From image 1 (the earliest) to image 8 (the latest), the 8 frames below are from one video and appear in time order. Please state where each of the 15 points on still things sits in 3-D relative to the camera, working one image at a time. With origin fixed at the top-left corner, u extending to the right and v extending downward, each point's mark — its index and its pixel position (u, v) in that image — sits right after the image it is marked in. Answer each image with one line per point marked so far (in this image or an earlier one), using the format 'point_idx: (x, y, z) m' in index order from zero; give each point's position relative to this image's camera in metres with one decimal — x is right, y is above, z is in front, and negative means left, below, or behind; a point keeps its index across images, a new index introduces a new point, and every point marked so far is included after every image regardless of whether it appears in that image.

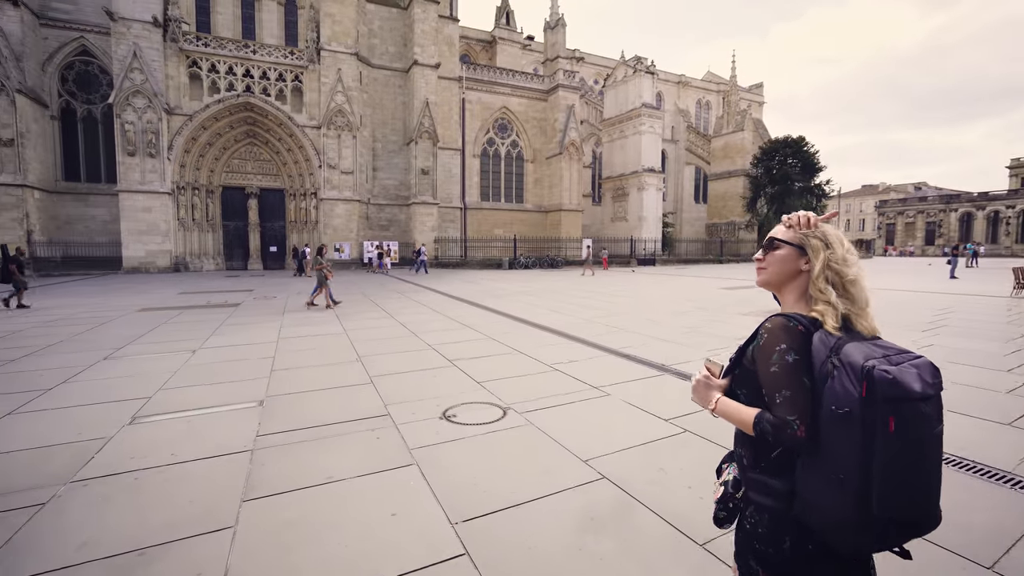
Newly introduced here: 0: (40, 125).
0: (-18.5, +6.4, +19.5) m
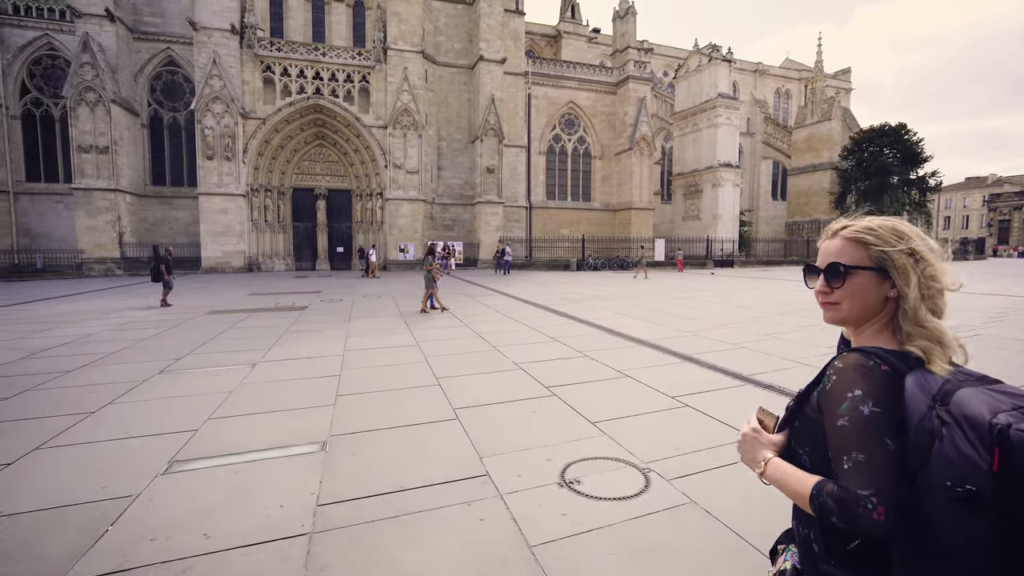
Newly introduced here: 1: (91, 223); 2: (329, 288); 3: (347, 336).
0: (-15.8, +6.4, +20.5) m
1: (-16.2, +2.6, +19.0) m
2: (-5.0, 0.0, +13.5) m
3: (-2.2, -0.7, +6.8) m
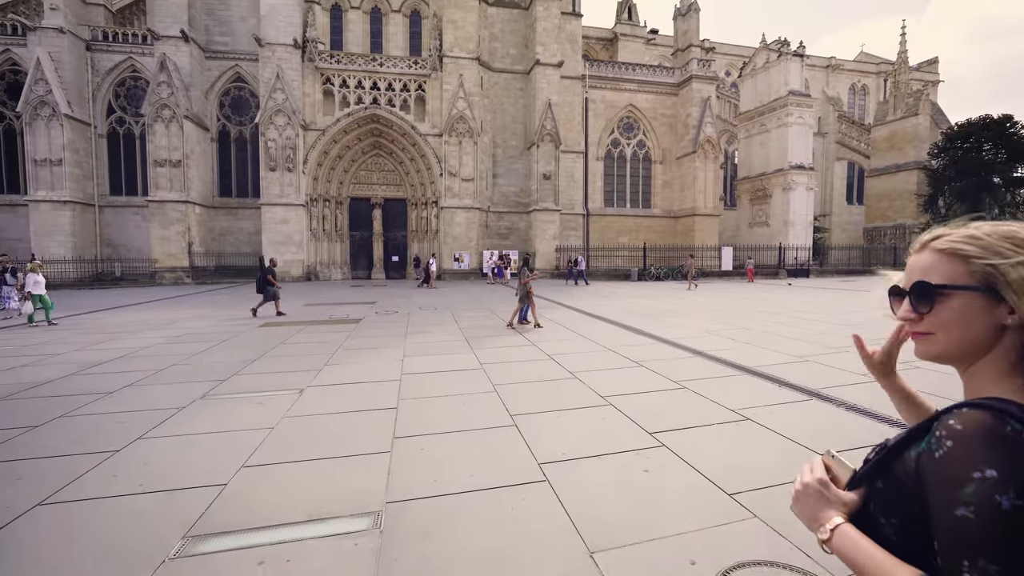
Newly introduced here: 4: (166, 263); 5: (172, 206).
0: (-13.4, +6.1, +21.3) m
1: (-14.0, +2.2, +19.8) m
2: (-3.4, -0.3, +13.2) m
3: (-1.3, -0.9, +6.2) m
4: (-14.0, +1.0, +19.9) m
5: (-13.6, +3.3, +19.8) m
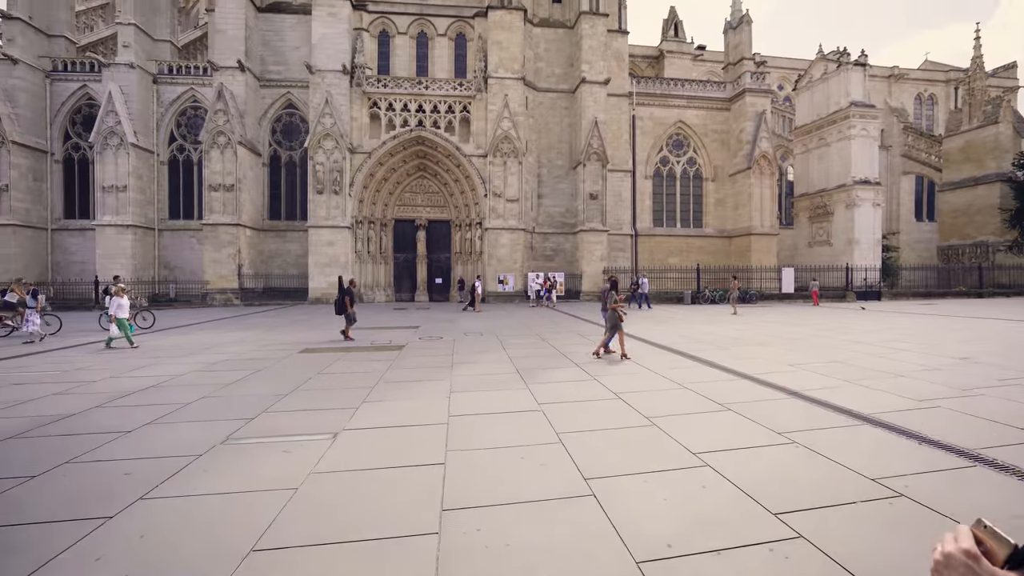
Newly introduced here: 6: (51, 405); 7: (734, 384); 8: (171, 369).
0: (-11.4, +5.1, +21.9) m
1: (-12.2, +1.4, +20.3) m
2: (-2.1, -0.9, +12.7) m
3: (-0.7, -1.2, +5.5) m
4: (-12.2, +0.1, +20.3) m
5: (-11.8, +2.4, +20.3) m
6: (-4.7, -1.2, +5.0) m
7: (+2.6, -1.1, +5.8) m
8: (-4.7, -1.1, +6.8) m
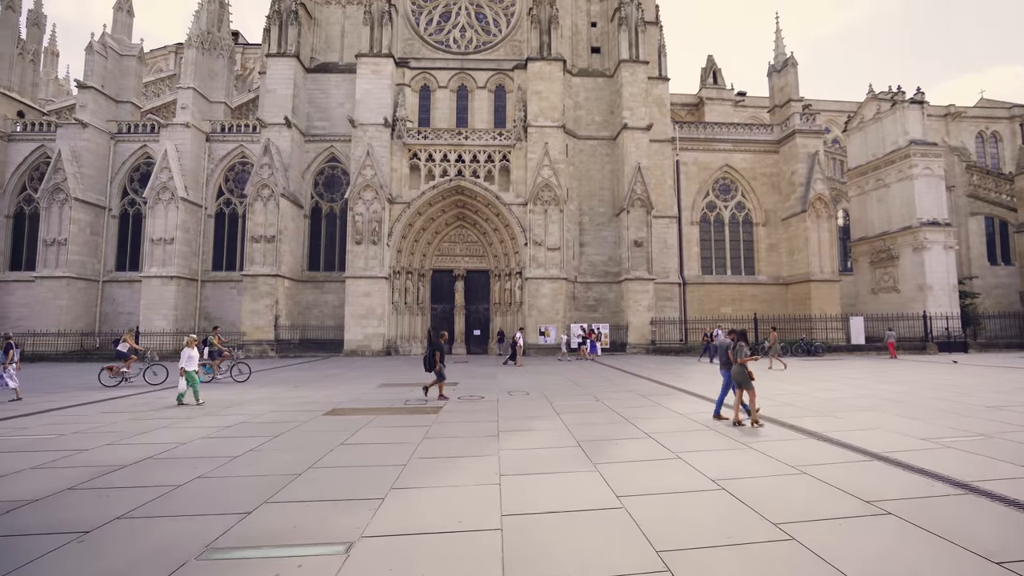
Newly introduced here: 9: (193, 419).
0: (-9.6, +2.9, +22.1) m
1: (-10.5, -0.7, +20.1) m
2: (-1.1, -2.1, +11.7) m
3: (-0.1, -1.7, +4.4) m
4: (-10.5, -1.9, +20.1) m
5: (-10.2, +0.3, +20.2) m
6: (-4.1, -1.7, +4.2) m
7: (+3.2, -1.6, +4.5) m
8: (-4.0, -1.8, +6.0) m
9: (-4.5, -1.8, +7.0) m
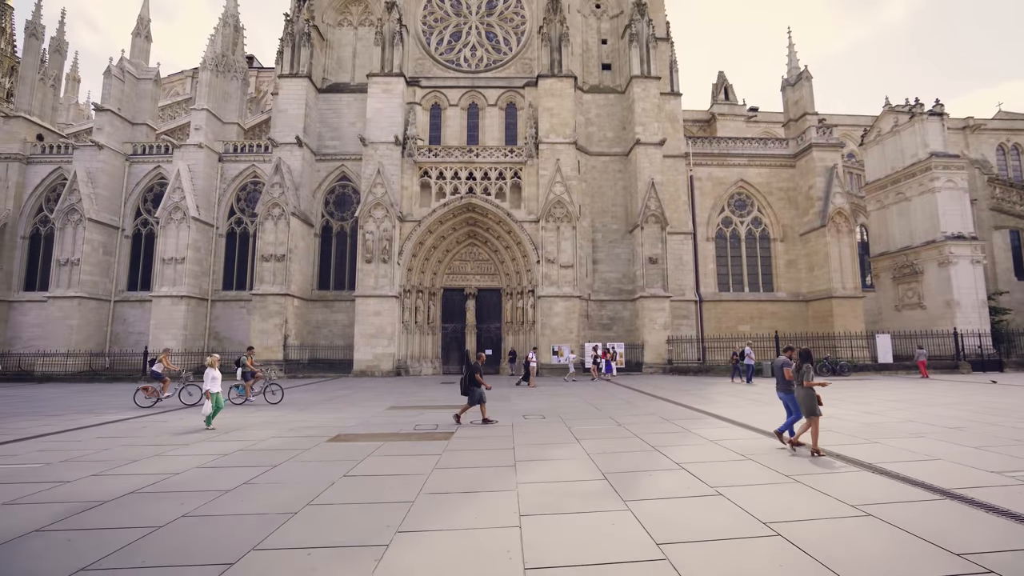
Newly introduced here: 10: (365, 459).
0: (-9.1, +2.0, +21.9) m
1: (-10.0, -1.5, +19.9) m
2: (-0.7, -2.5, +11.2) m
3: (+0.1, -1.8, +3.9) m
4: (-10.0, -2.7, +19.8) m
5: (-9.7, -0.5, +20.0) m
6: (-4.0, -1.8, +3.8) m
7: (+3.4, -1.7, +3.9) m
8: (-3.8, -2.0, +5.6) m
9: (-4.3, -2.1, +6.6) m
10: (-1.7, -2.0, +5.8) m
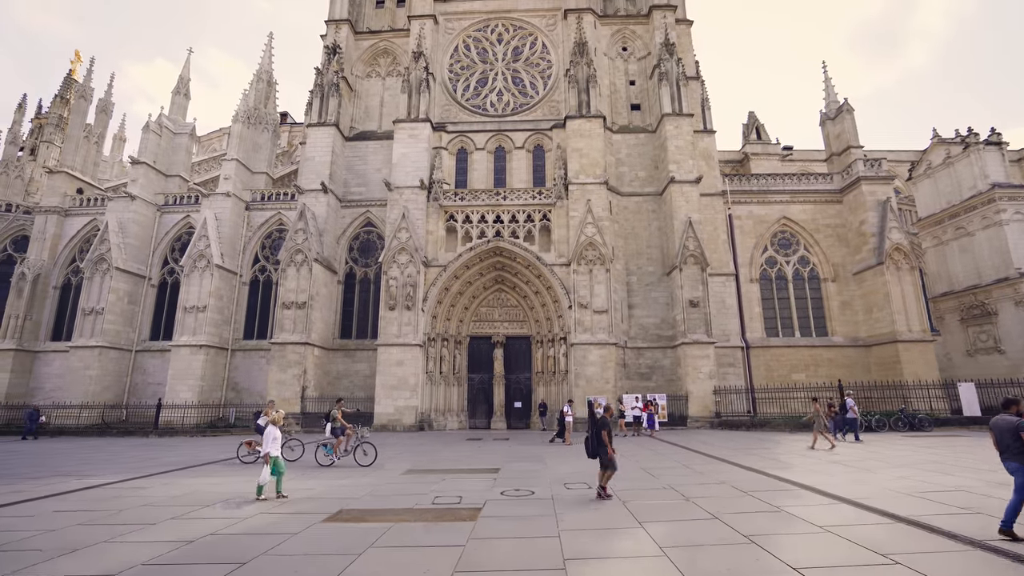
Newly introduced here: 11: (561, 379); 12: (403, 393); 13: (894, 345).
0: (-7.9, 0.0, +21.3) m
1: (-8.9, -3.4, +18.9) m
2: (0.0, -3.4, +9.7) m
3: (+0.4, -1.9, +2.5) m
4: (-8.8, -4.6, +18.7) m
5: (-8.5, -2.3, +19.1) m
6: (-3.7, -2.0, +2.6) m
7: (+3.7, -1.8, +2.3) m
8: (-3.4, -2.3, +4.3) m
9: (-3.8, -2.6, +5.3) m
10: (-1.3, -2.3, +4.5) m
11: (+1.9, -3.5, +19.6) m
12: (-4.2, -4.0, +18.8) m
13: (+15.0, -2.2, +19.3) m
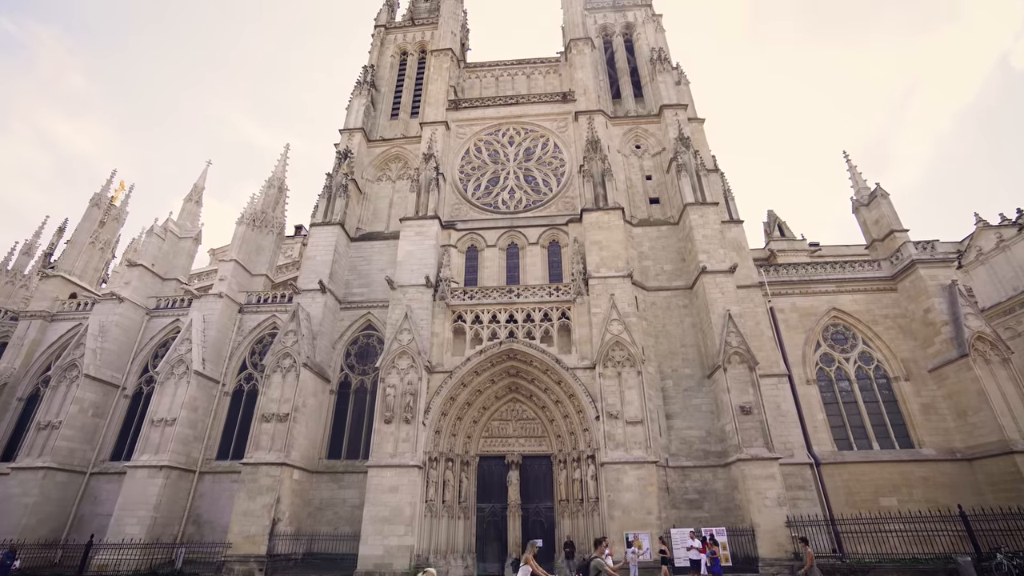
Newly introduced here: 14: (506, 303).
0: (-7.3, -4.2, +18.6) m
1: (-8.3, -6.8, +15.5) m
2: (+0.2, -4.5, +6.3) m
3: (+0.3, -1.4, -0.4) m
4: (-8.3, -8.0, +15.0) m
5: (-7.9, -5.9, +16.0) m
6: (-3.7, -1.5, -0.2) m
7: (+3.6, -1.2, -0.6) m
8: (-3.4, -2.3, +1.4) m
9: (-3.8, -2.7, +2.4) m
10: (-1.3, -2.3, +1.5) m
11: (+2.5, -6.9, +15.8) m
12: (-3.6, -7.3, +15.1) m
13: (+15.5, -5.3, +15.4) m
14: (-0.2, -0.5, +18.8) m
